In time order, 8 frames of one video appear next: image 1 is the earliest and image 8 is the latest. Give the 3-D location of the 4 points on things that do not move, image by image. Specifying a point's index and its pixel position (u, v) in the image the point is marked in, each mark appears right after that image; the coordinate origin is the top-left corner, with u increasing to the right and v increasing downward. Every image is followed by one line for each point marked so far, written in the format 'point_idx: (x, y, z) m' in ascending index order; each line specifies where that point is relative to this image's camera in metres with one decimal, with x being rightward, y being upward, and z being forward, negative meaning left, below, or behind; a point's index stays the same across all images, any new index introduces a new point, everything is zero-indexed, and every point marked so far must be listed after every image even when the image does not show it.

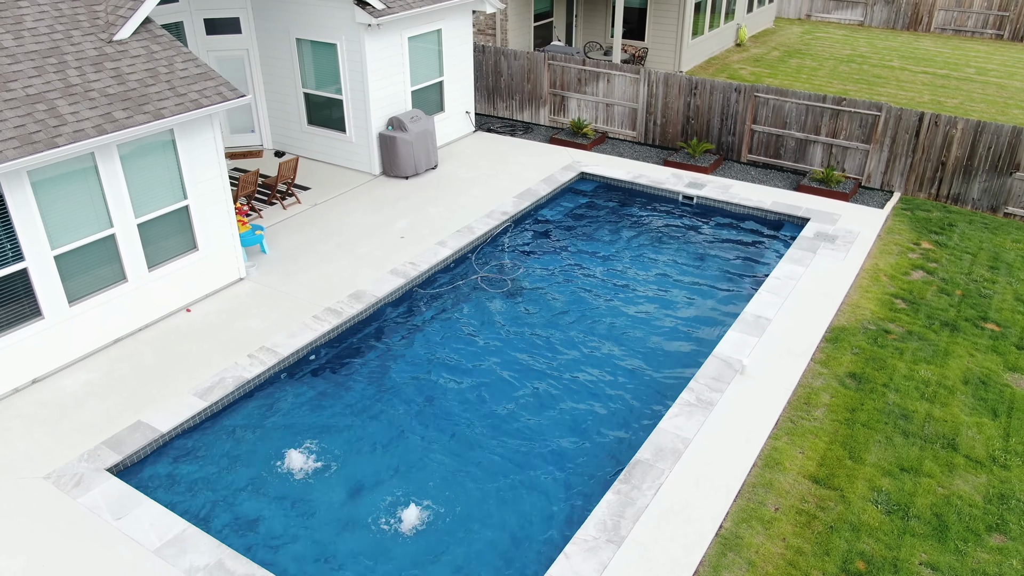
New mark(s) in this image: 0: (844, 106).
0: (+6.1, +3.4, +14.3) m
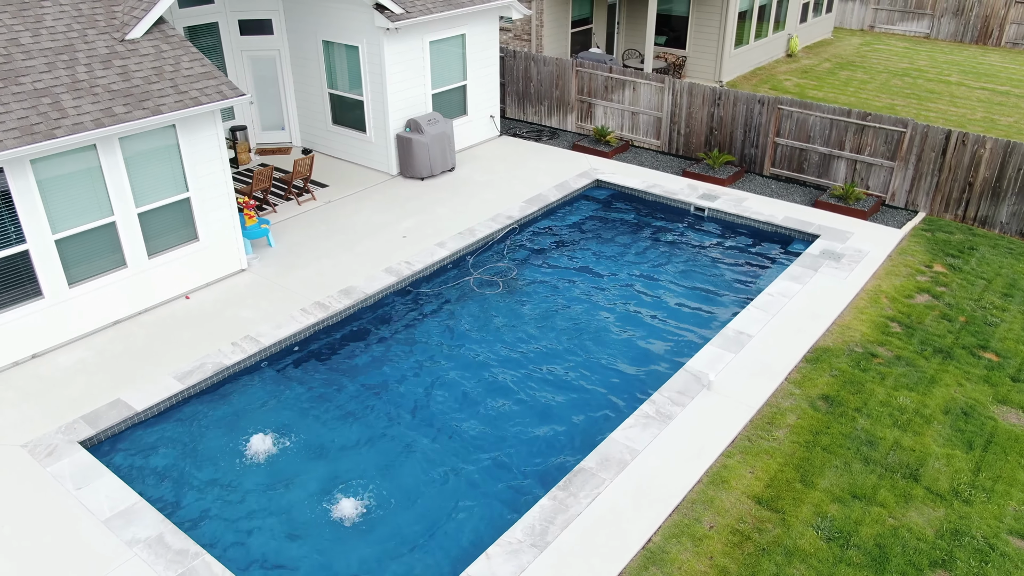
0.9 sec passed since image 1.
0: (+6.4, +3.0, +13.8) m
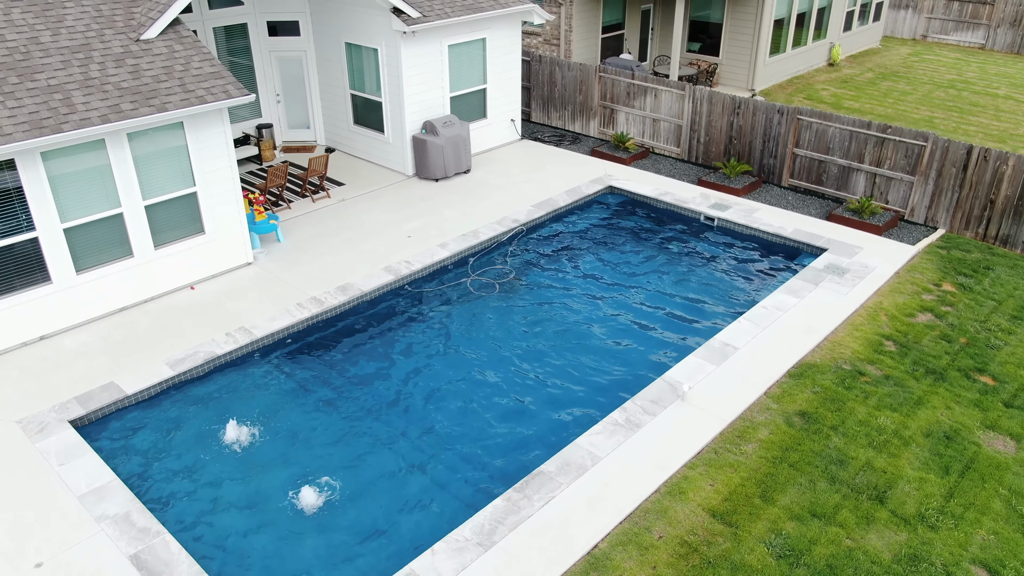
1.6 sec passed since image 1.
0: (+6.6, +2.7, +13.5) m
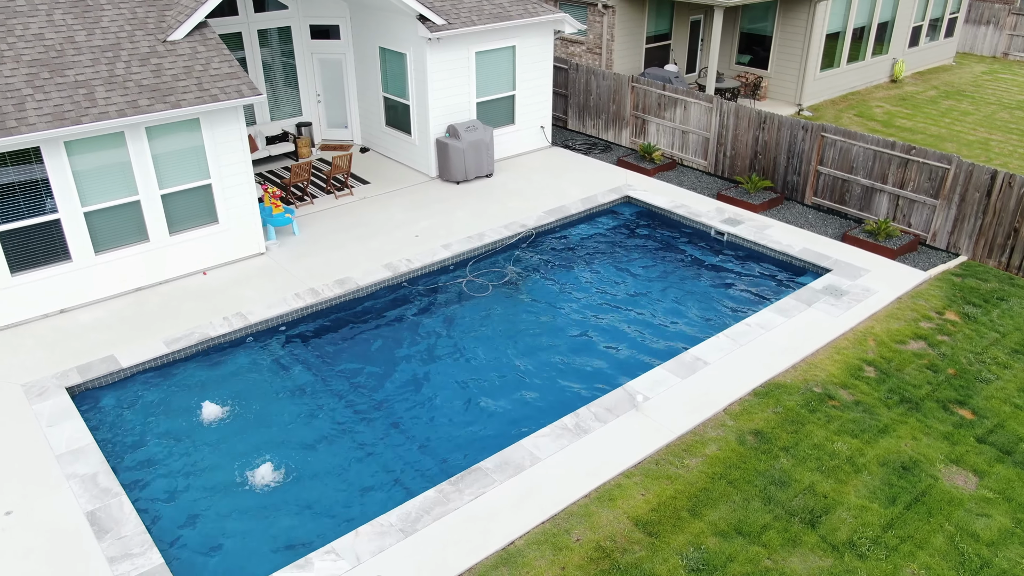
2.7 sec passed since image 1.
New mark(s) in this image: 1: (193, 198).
0: (+6.8, +2.2, +13.1) m
1: (-4.7, +1.3, +11.5) m
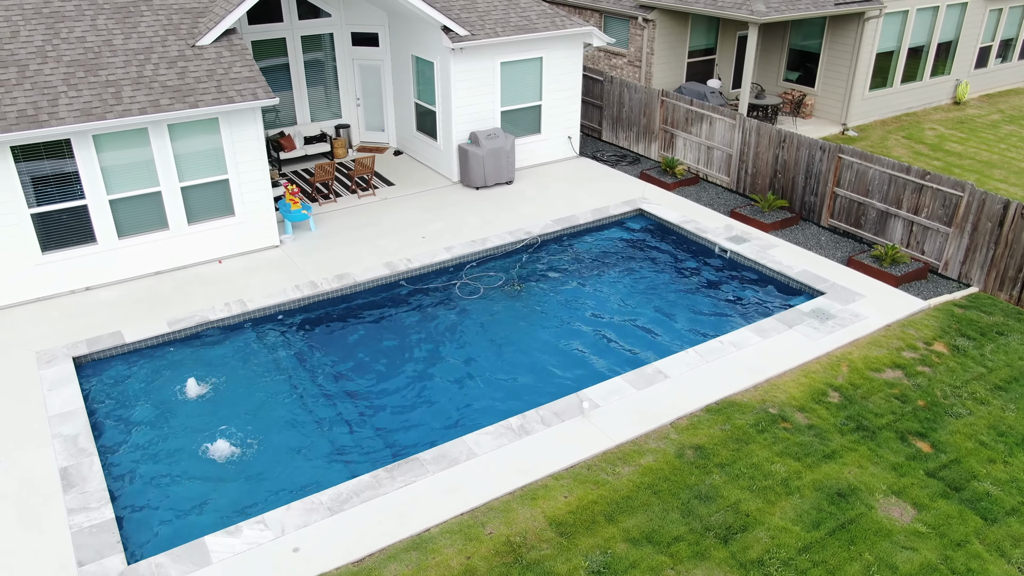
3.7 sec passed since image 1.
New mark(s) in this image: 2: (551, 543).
0: (+6.8, +1.8, +12.7) m
1: (-4.8, +1.5, +12.4) m
2: (+0.4, -2.5, +7.5) m
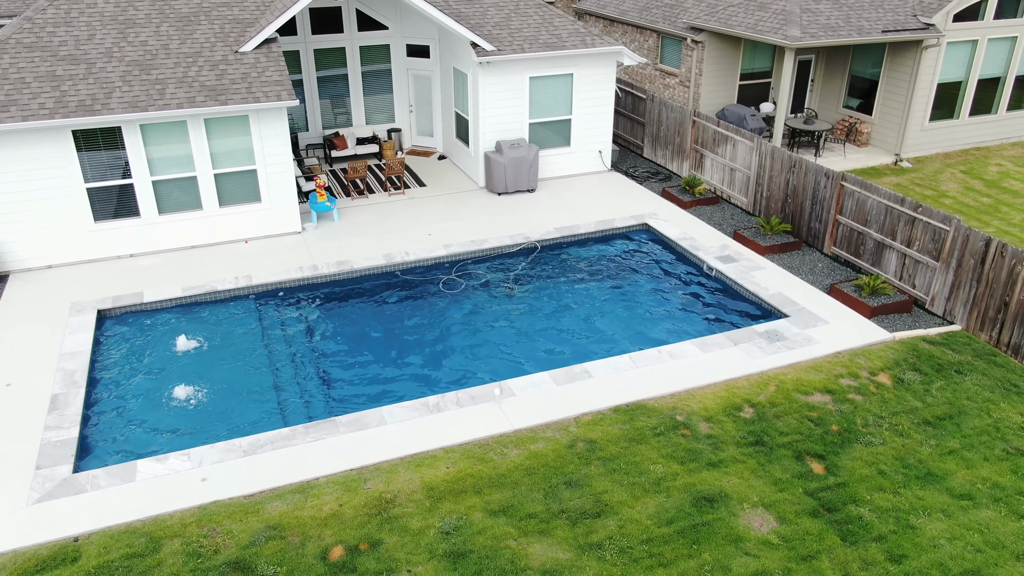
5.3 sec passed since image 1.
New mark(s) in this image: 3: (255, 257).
0: (+6.6, +1.2, +12.5) m
1: (-4.9, +2.0, +14.1) m
2: (-1.0, -2.3, +8.3) m
3: (-4.6, +0.5, +13.9) m
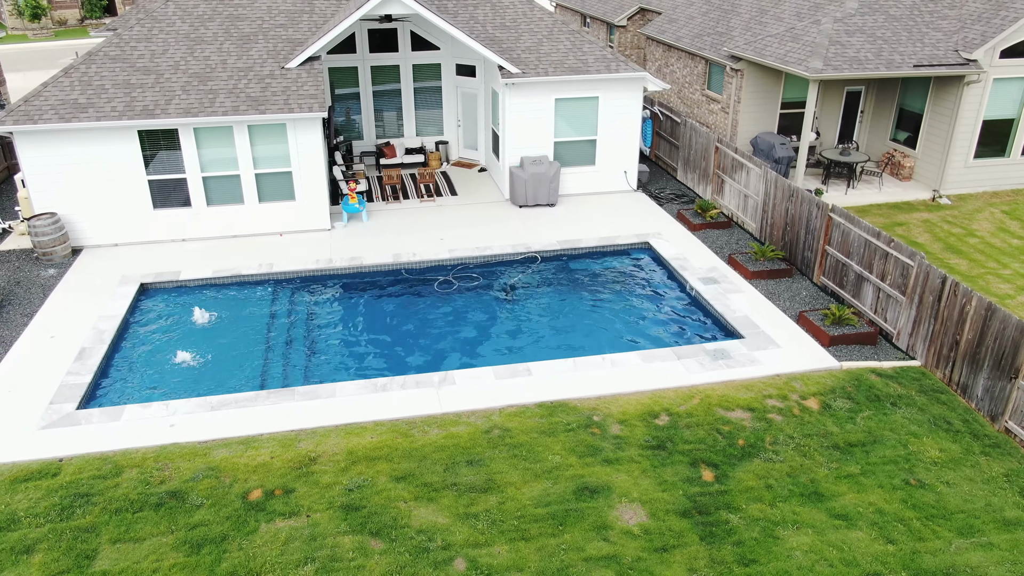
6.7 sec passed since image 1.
0: (+6.2, +0.7, +12.6) m
1: (-4.8, +2.2, +16.1) m
2: (-2.2, -2.2, +9.7) m
3: (-4.7, +0.8, +15.7) m
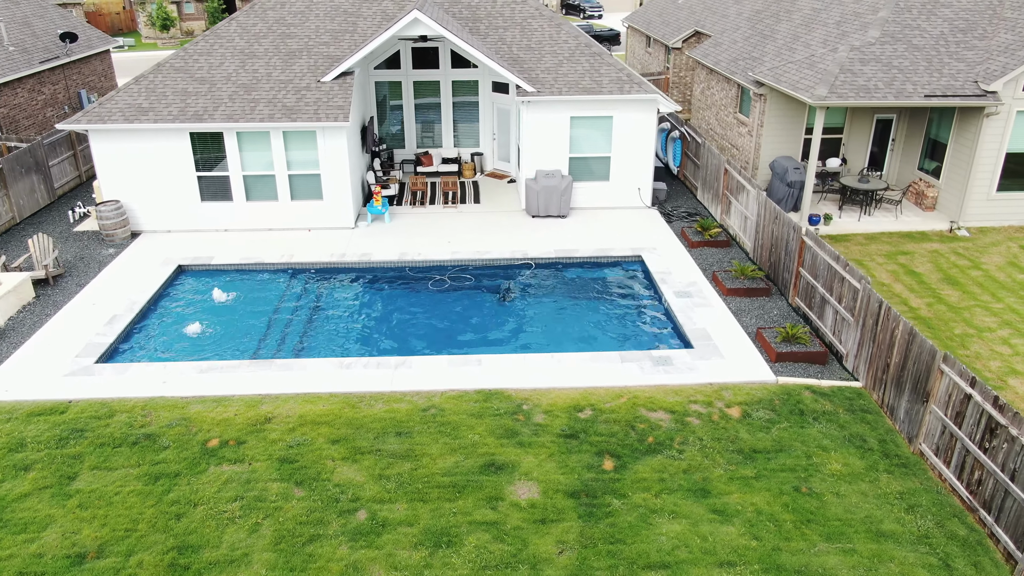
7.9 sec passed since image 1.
0: (+5.6, +0.3, +13.0) m
1: (-4.7, +2.5, +17.9) m
2: (-3.3, -2.0, +11.2) m
3: (-4.7, +1.0, +17.6) m
